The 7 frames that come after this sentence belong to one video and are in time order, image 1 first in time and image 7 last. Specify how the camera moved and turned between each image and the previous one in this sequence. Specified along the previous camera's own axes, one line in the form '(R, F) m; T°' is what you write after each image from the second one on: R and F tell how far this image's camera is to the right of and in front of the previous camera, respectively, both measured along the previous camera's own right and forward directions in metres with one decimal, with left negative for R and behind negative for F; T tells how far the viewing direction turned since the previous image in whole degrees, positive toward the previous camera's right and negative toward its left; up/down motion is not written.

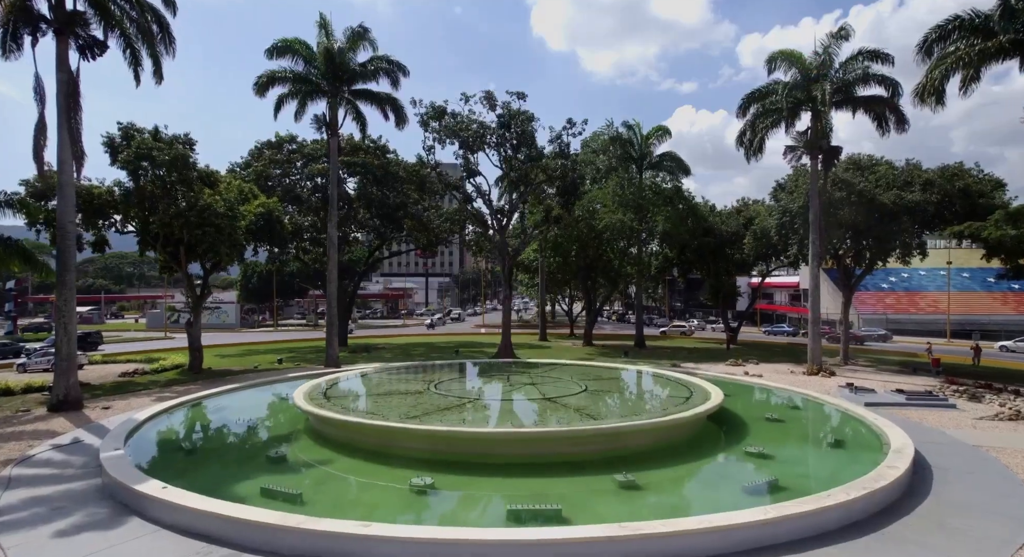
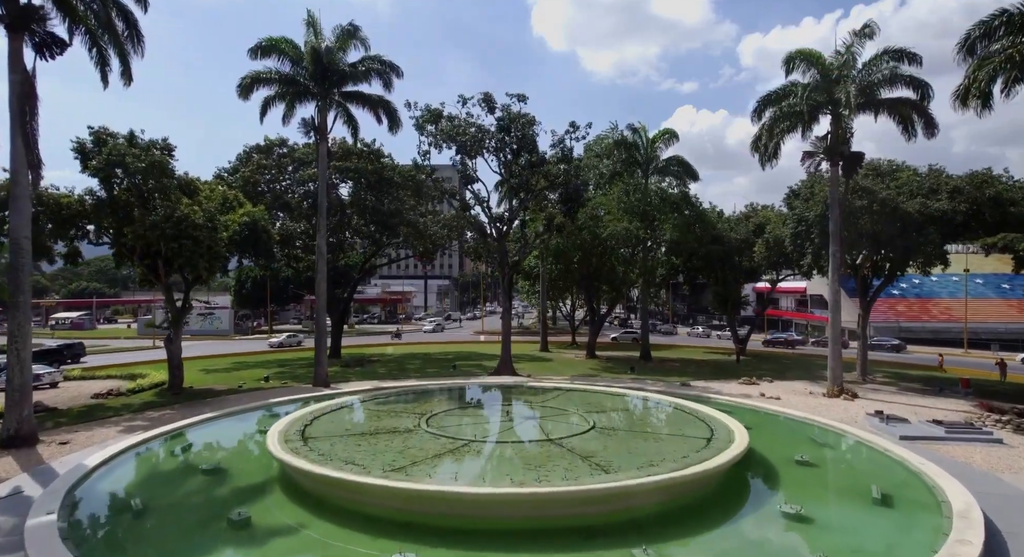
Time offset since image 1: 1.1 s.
(0.0, +1.2) m; 0°
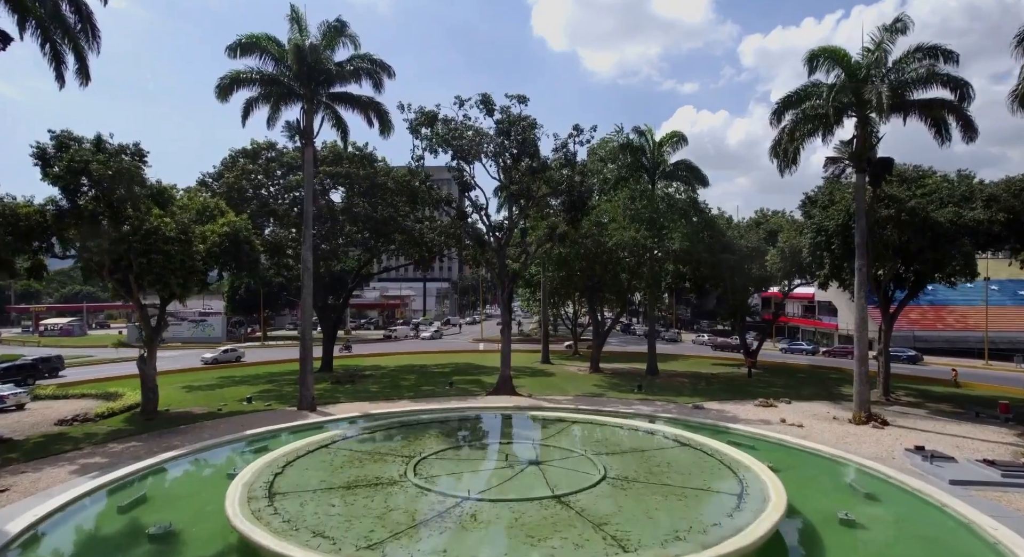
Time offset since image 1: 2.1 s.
(0.0, +1.4) m; 0°
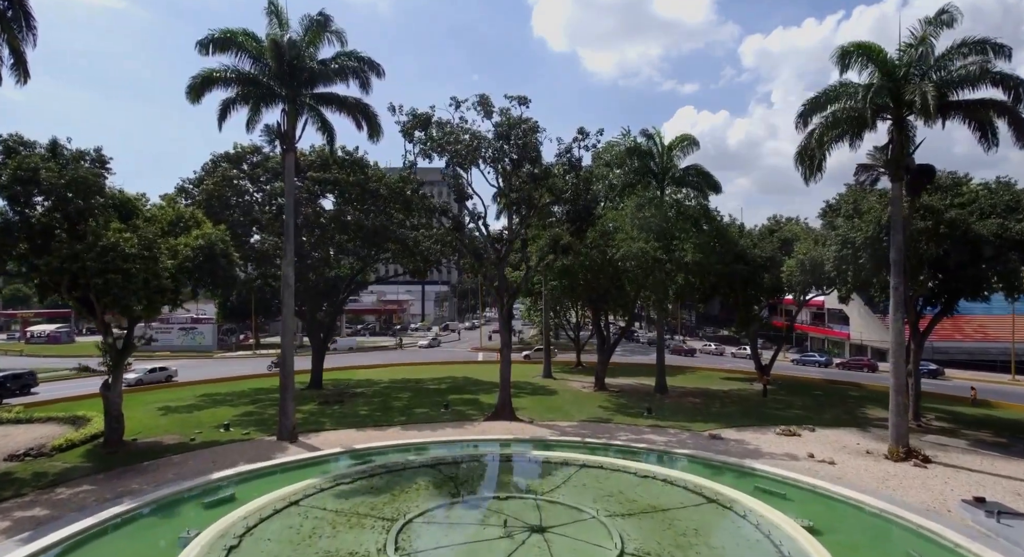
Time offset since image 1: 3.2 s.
(0.0, +1.6) m; 0°
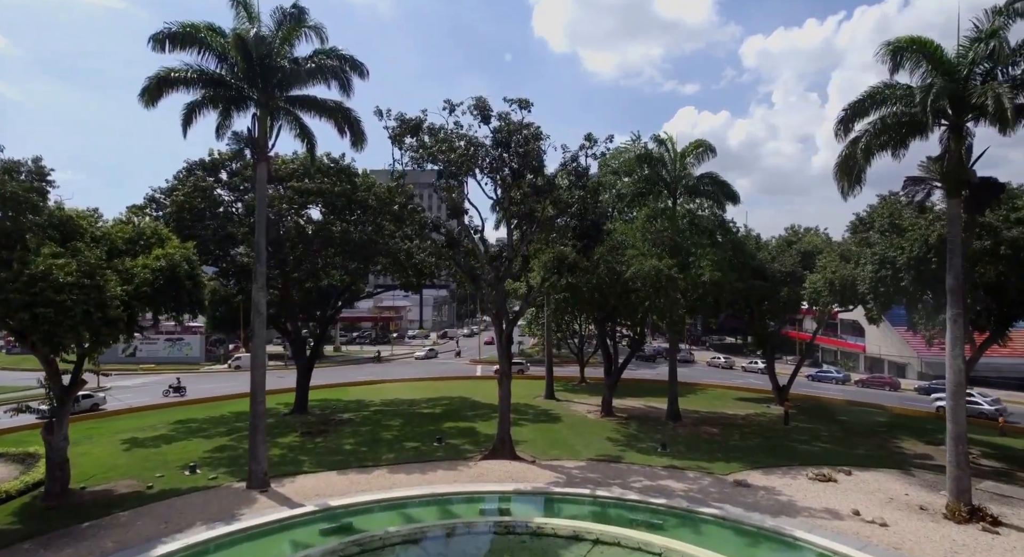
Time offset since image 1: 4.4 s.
(0.0, +2.0) m; 0°
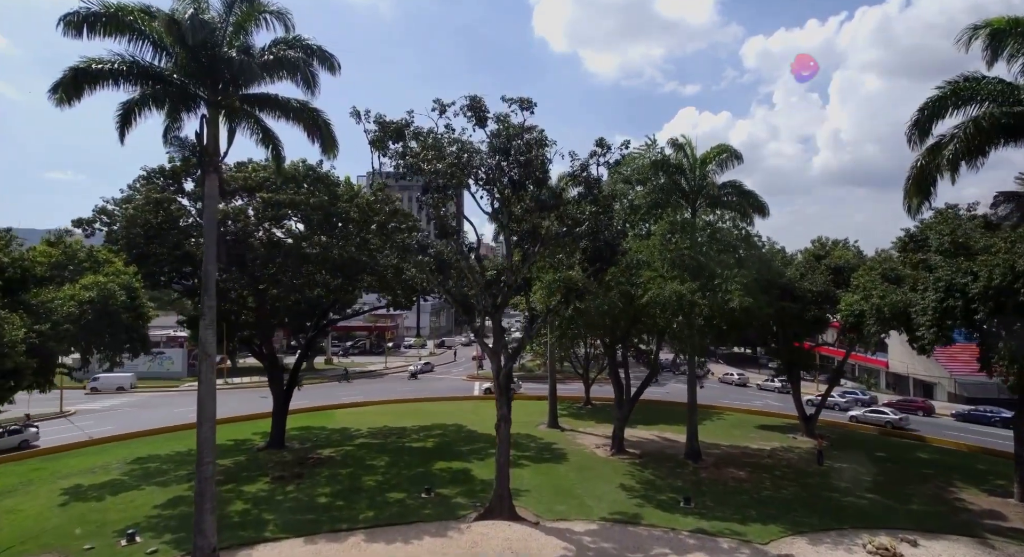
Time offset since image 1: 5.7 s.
(0.0, +2.6) m; 0°
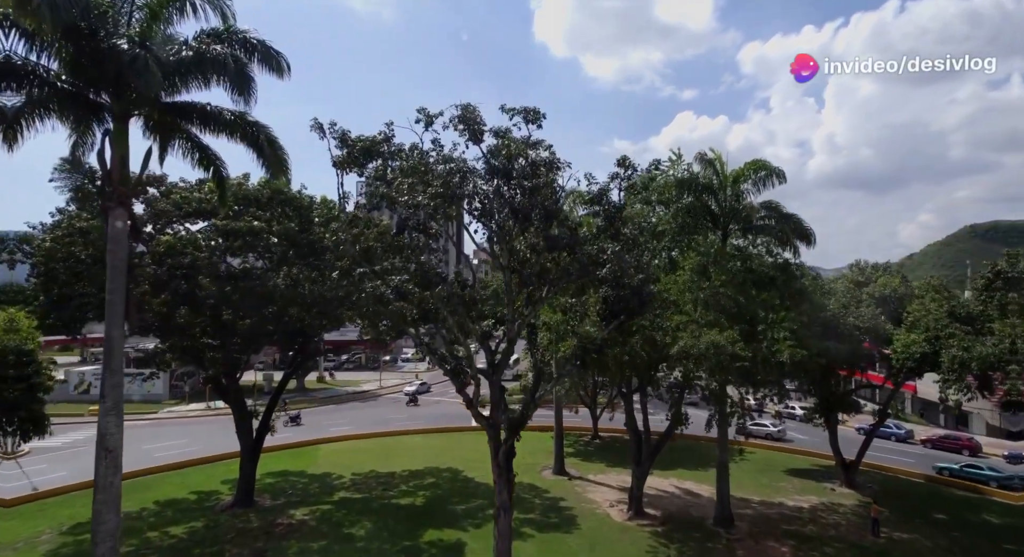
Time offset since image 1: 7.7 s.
(0.0, +3.0) m; 0°
